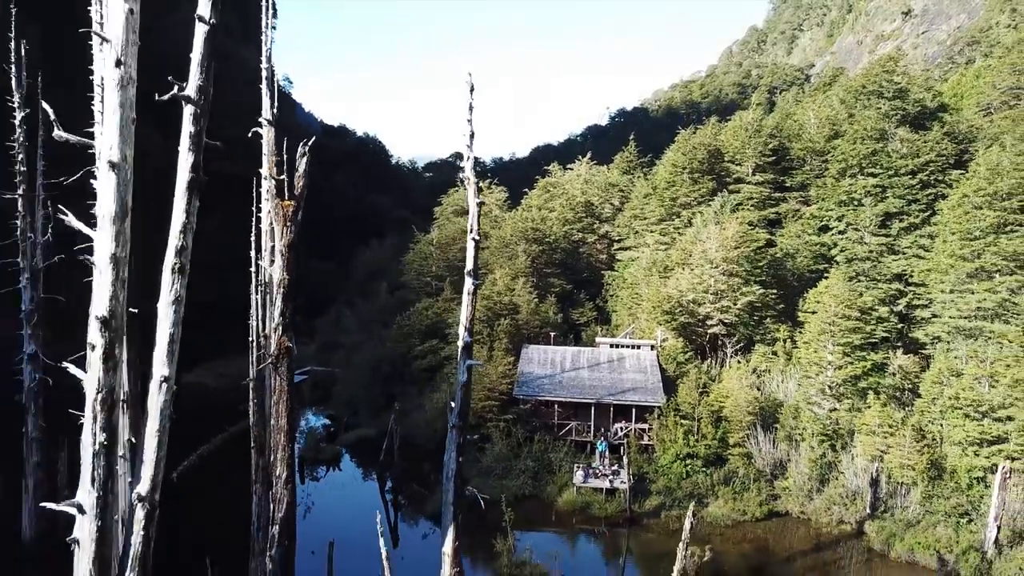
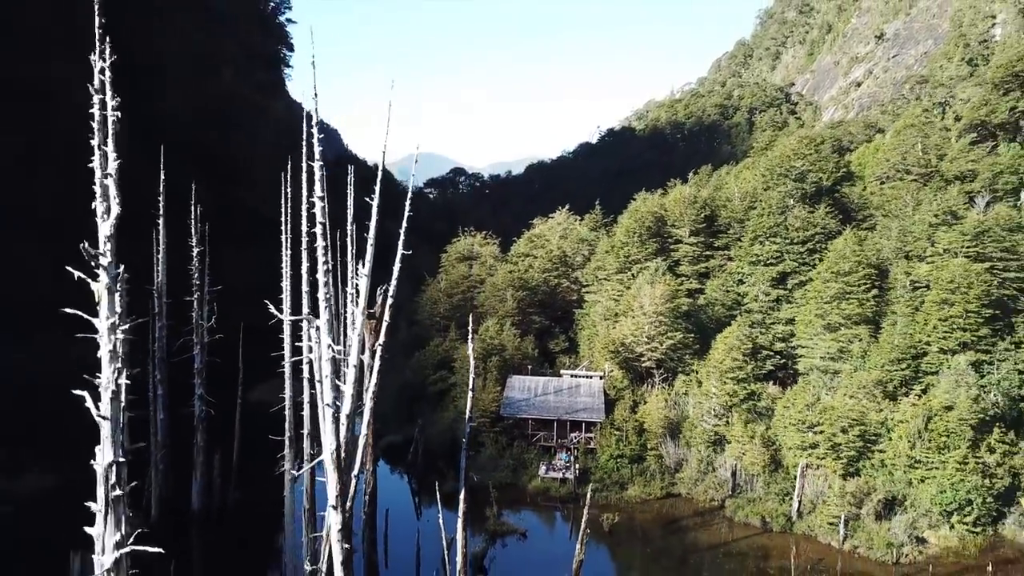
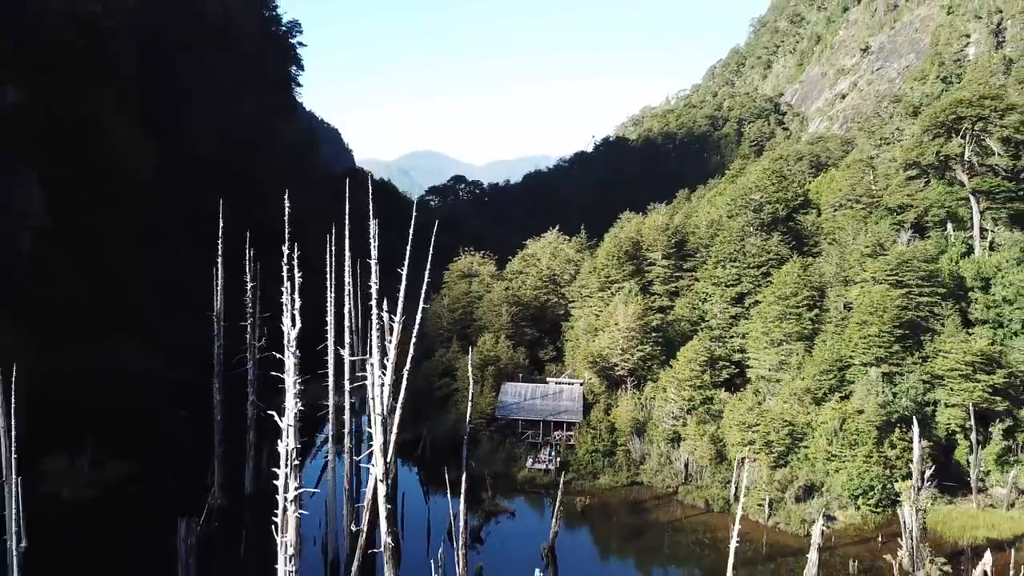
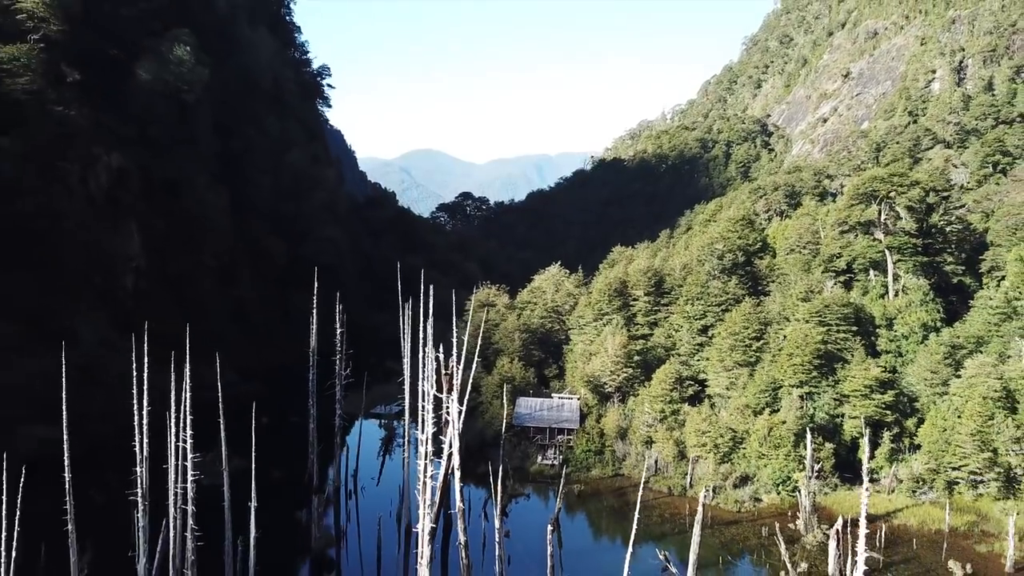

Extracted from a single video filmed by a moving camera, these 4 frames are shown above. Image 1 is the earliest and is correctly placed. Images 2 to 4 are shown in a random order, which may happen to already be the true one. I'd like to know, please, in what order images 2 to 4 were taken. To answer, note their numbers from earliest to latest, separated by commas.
2, 3, 4
